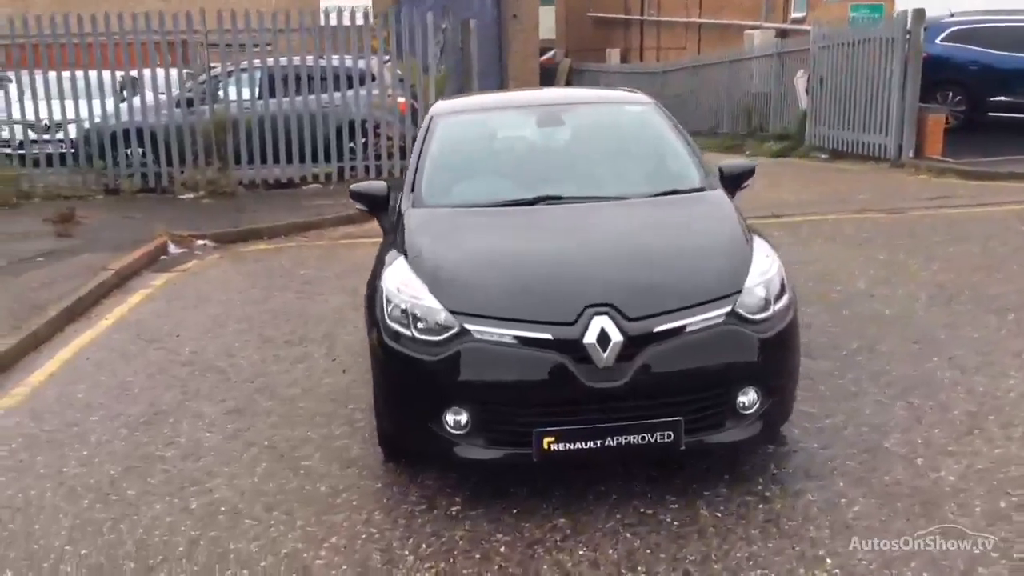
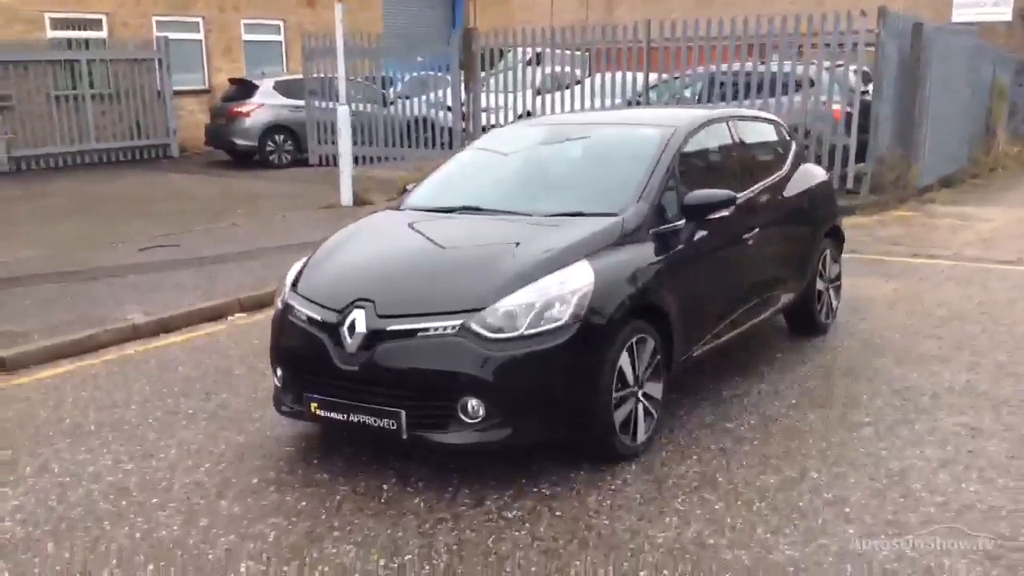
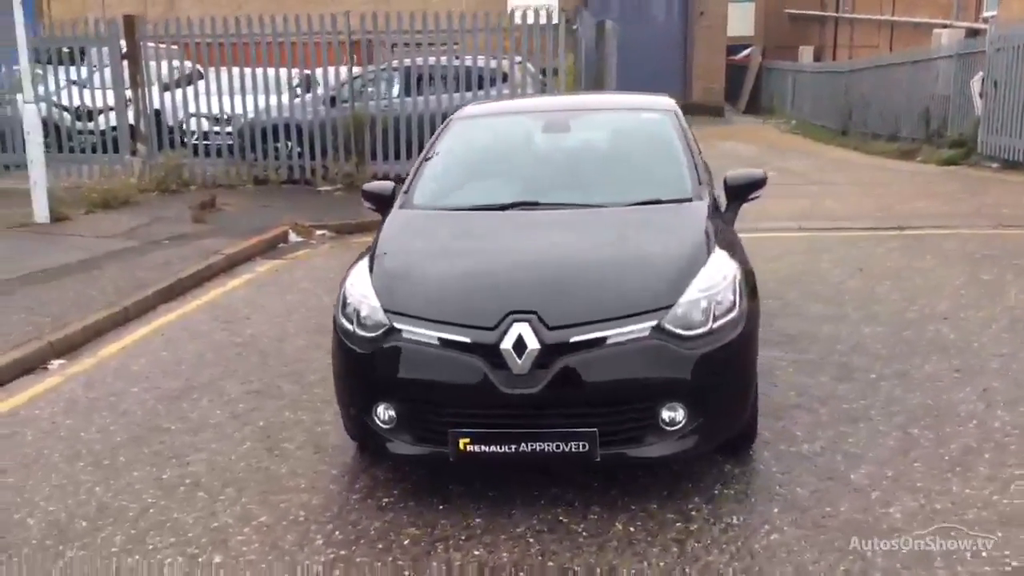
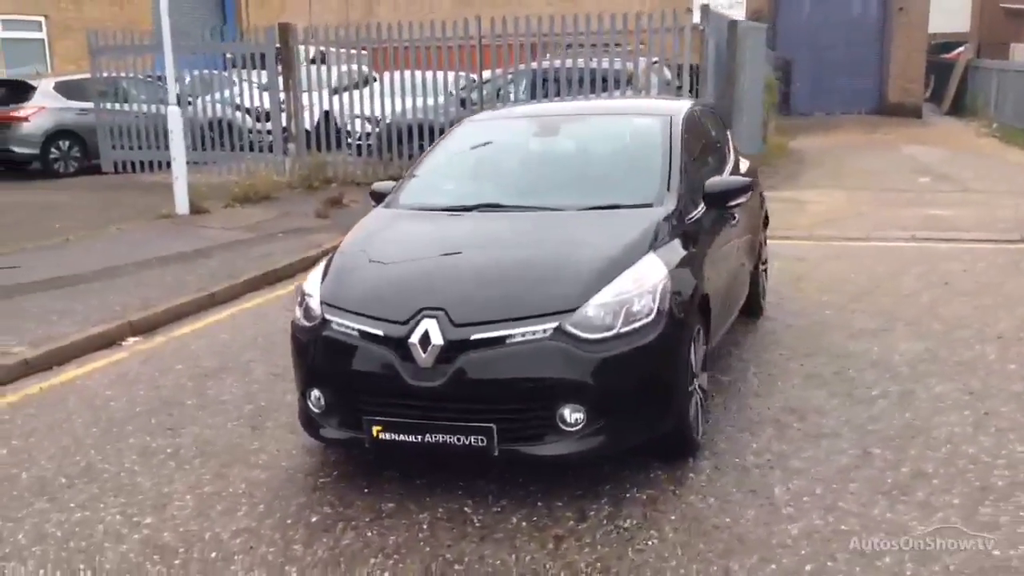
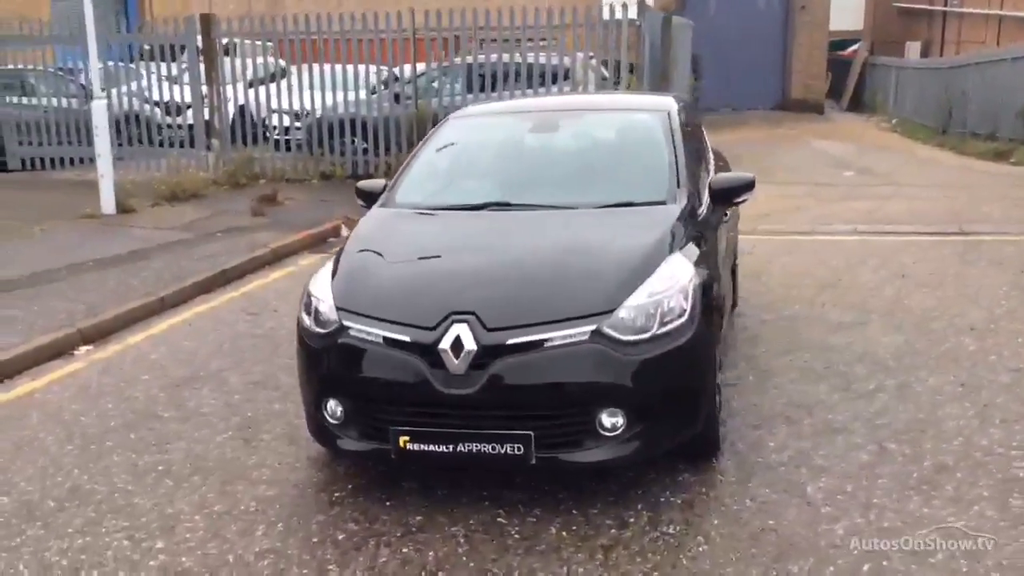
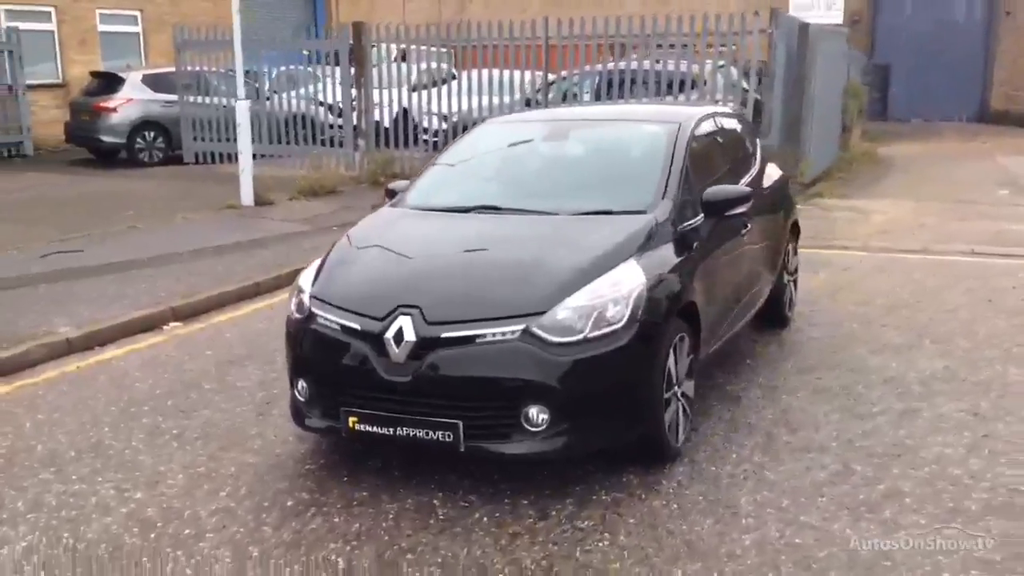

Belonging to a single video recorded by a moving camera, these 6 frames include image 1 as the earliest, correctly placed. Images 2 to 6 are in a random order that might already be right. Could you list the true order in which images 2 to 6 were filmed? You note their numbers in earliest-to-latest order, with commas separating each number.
3, 5, 4, 6, 2
